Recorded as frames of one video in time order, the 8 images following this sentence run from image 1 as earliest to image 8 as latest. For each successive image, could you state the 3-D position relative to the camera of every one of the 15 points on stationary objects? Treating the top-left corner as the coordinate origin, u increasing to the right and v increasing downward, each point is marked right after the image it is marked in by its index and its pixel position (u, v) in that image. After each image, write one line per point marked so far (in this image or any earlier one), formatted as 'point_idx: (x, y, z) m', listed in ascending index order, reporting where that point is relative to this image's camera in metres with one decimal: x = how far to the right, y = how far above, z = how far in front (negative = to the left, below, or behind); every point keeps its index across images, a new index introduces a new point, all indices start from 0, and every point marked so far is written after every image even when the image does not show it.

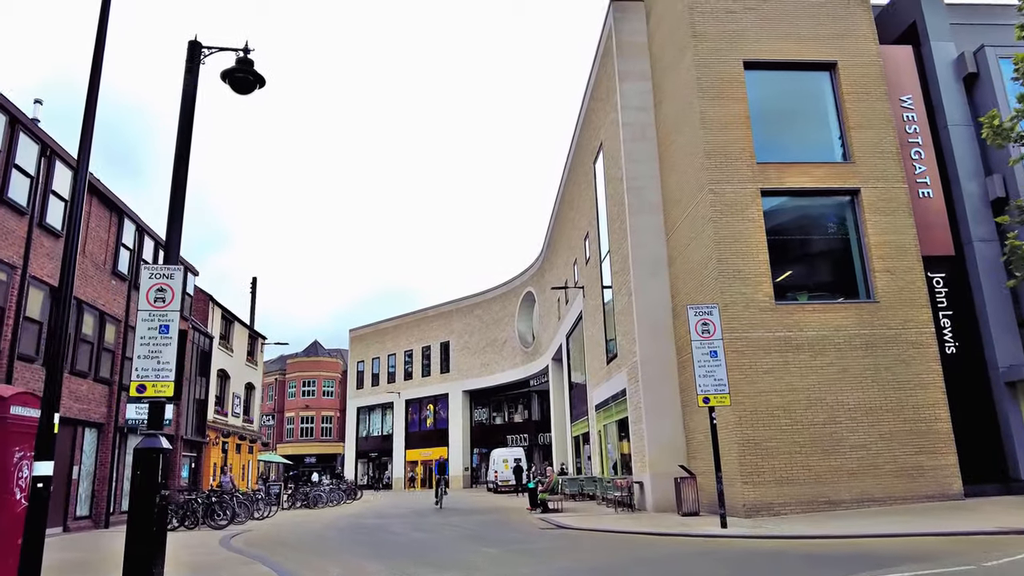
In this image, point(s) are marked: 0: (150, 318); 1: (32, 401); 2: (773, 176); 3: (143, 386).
0: (-5.0, -0.5, +10.0) m
1: (-5.8, -1.4, +8.9) m
2: (+6.3, +2.6, +17.4) m
3: (-5.0, -1.3, +9.7) m
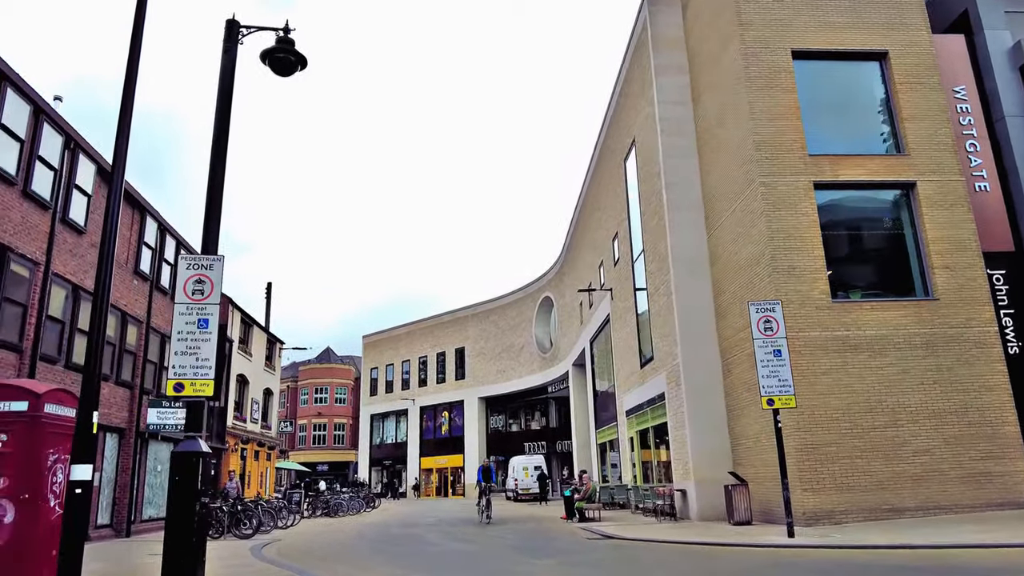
0: (-4.1, -0.3, +9.3) m
1: (-4.9, -1.2, +8.1) m
2: (+7.2, +2.7, +16.6) m
3: (-4.1, -1.2, +9.0) m
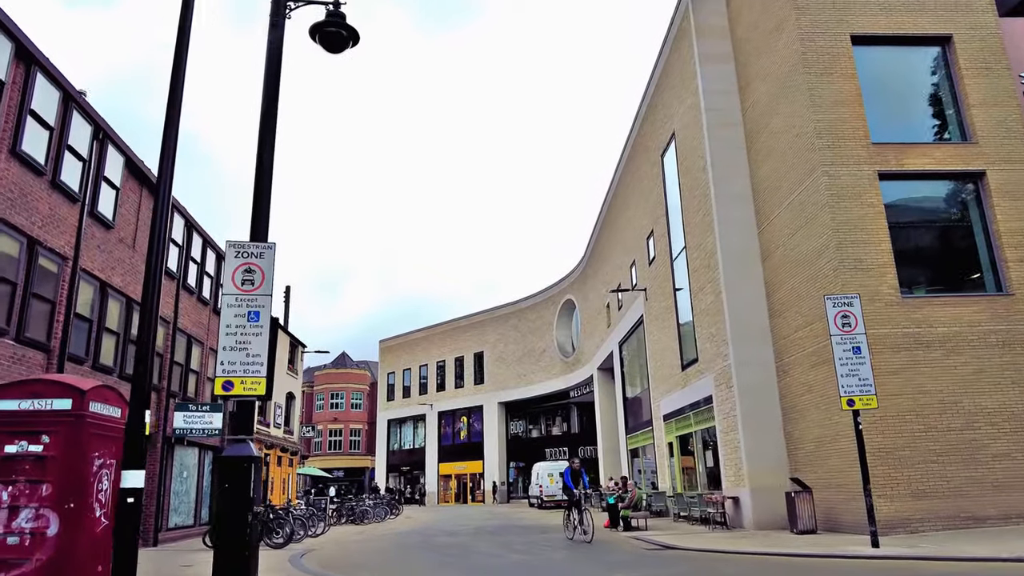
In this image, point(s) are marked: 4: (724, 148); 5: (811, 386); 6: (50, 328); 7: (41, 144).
0: (-3.2, -0.2, +8.5) m
1: (-4.0, -1.1, +7.4) m
2: (+8.2, +2.8, +15.8) m
3: (-3.2, -1.1, +8.2) m
4: (+5.6, +3.7, +19.5) m
5: (+6.6, -2.1, +16.0) m
6: (-8.5, -0.7, +13.4) m
7: (-8.4, +2.6, +13.1) m
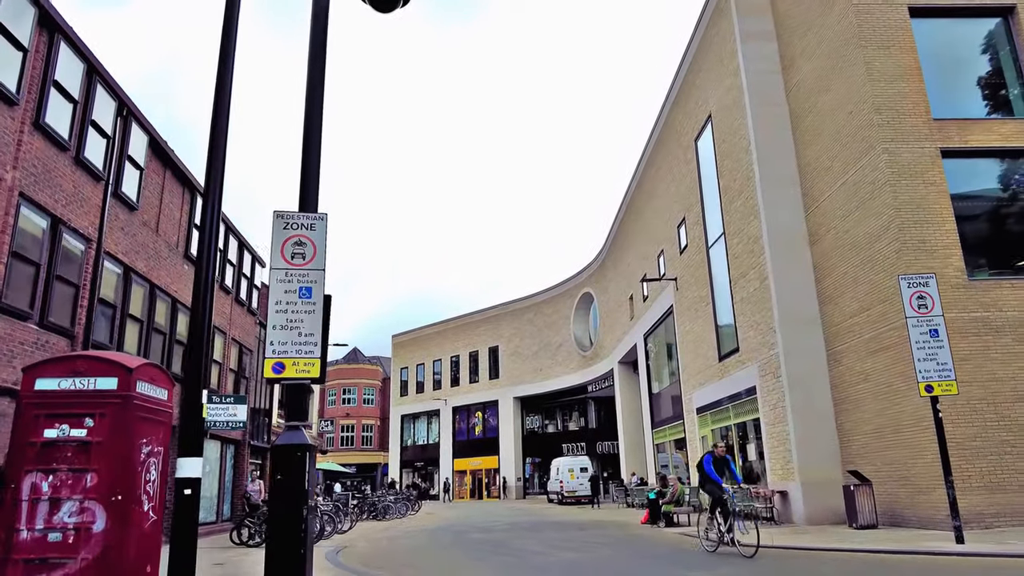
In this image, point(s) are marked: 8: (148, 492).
0: (-2.4, +0.1, +7.8) m
1: (-3.2, -0.8, +6.7) m
2: (+9.1, +3.1, +15.0) m
3: (-2.4, -0.8, +7.5) m
4: (+6.5, +4.0, +18.7) m
5: (+7.4, -1.8, +15.3) m
6: (-7.6, -0.4, +12.7) m
7: (-7.6, +2.9, +12.5) m
8: (-3.1, -1.7, +6.2) m
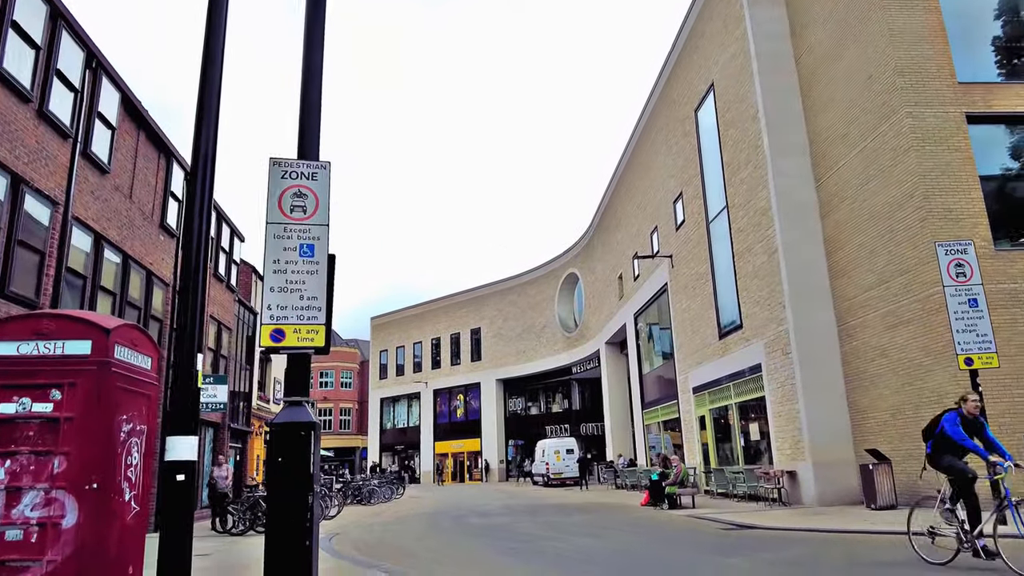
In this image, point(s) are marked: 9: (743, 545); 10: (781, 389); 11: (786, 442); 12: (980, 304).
0: (-2.1, +0.5, +6.8) m
1: (-2.9, -0.4, +5.7) m
2: (+9.1, +3.7, +14.3) m
3: (-2.0, -0.4, +6.5) m
4: (+6.5, +4.7, +17.9) m
5: (+7.5, -1.2, +14.6) m
6: (-7.5, +0.1, +11.6) m
7: (-7.4, +3.4, +11.2) m
8: (-2.7, -1.3, +5.2) m
9: (+3.3, -3.6, +10.3) m
10: (+6.3, -2.4, +17.3) m
11: (+6.4, -3.6, +17.0) m
12: (+6.8, -0.2, +10.7) m
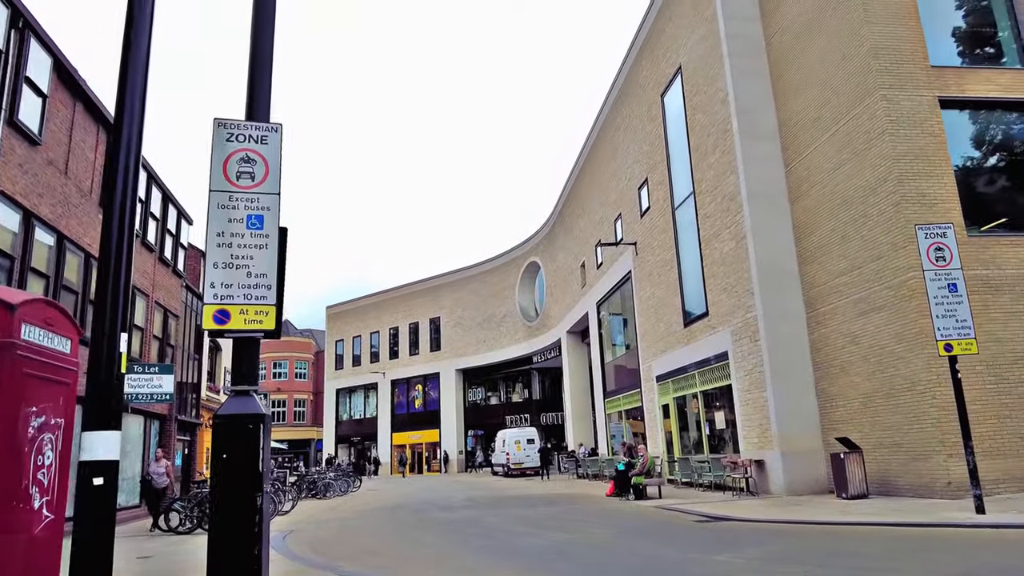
0: (-2.3, +0.7, +6.0) m
1: (-3.0, -0.2, +4.9) m
2: (+8.5, +3.9, +14.1) m
3: (-2.2, -0.2, +5.8) m
4: (+5.6, +5.0, +17.6) m
5: (+6.8, -1.0, +14.4) m
6: (-8.0, +0.4, +10.5) m
7: (-7.9, +3.7, +10.1) m
8: (-2.8, -1.2, +4.4) m
9: (+2.8, -3.4, +9.9) m
10: (+5.5, -2.1, +17.0) m
11: (+5.5, -3.3, +16.8) m
12: (+6.4, 0.0, +10.4) m
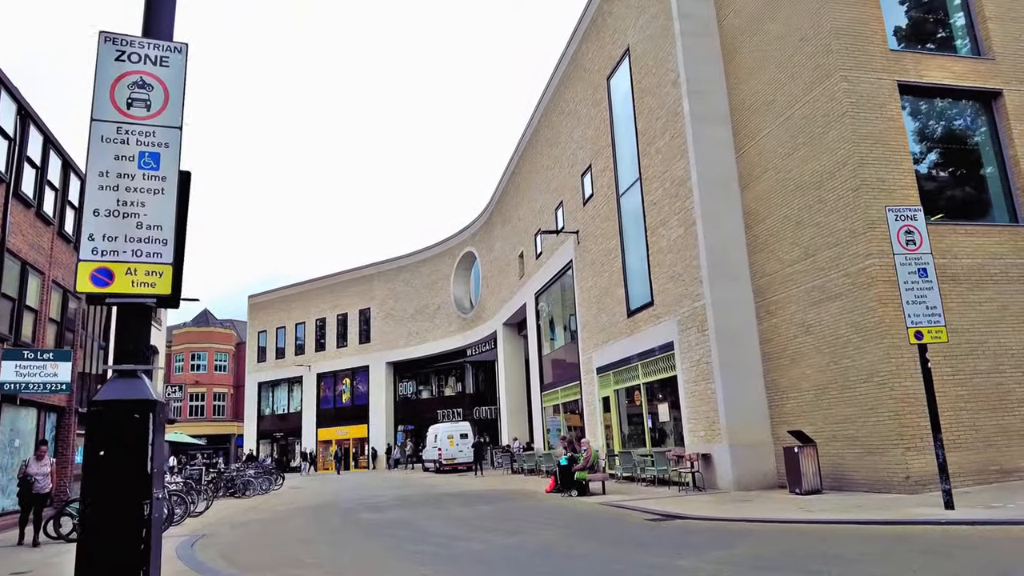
0: (-2.5, +1.0, +4.8) m
1: (-3.2, +0.1, +3.5) m
2: (+7.5, +4.1, +13.8) m
3: (-2.5, +0.1, +4.5) m
4: (+4.3, +5.3, +16.9) m
5: (+5.7, -0.7, +14.0) m
6: (-8.6, +0.8, +8.7) m
7: (-8.4, +4.1, +8.3) m
8: (-3.0, -0.9, +3.1) m
9: (+2.1, -3.1, +9.1) m
10: (+4.1, -1.8, +16.4) m
11: (+4.2, -3.0, +16.2) m
12: (+5.6, +0.2, +9.9) m
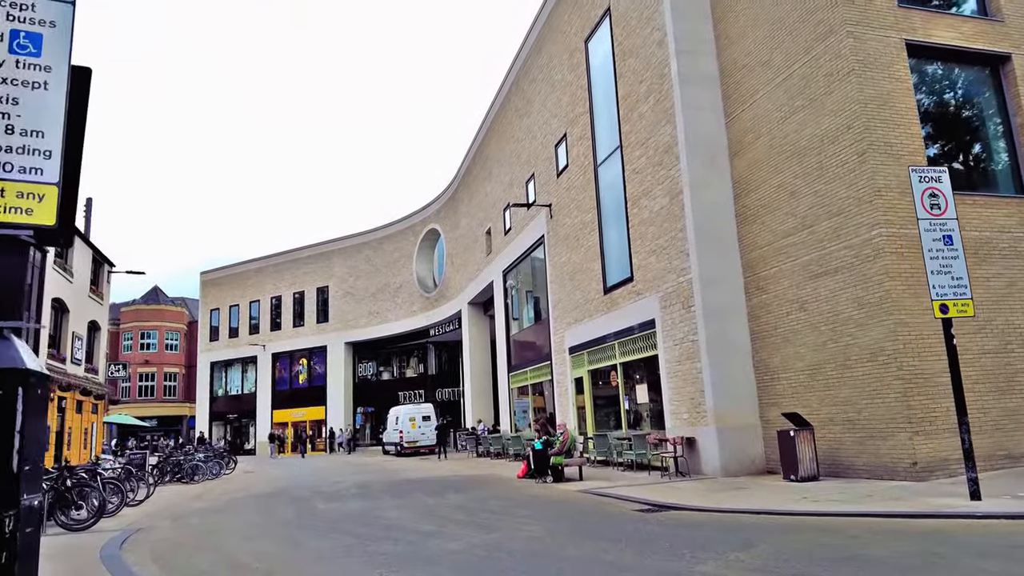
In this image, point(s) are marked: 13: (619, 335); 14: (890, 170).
0: (-2.4, +1.4, +3.4) m
1: (-3.0, +0.4, +2.1) m
2: (+7.1, +4.6, +12.8) m
3: (-2.4, +0.5, +3.2) m
4: (+3.8, +5.8, +15.8) m
5: (+5.2, -0.3, +13.1) m
6: (-8.7, +1.3, +7.0) m
7: (-8.5, +4.6, +6.5) m
8: (-2.8, -0.5, +1.8) m
9: (+1.9, -2.7, +8.1) m
10: (+3.5, -1.2, +15.4) m
11: (+3.6, -2.5, +15.2) m
12: (+5.4, +0.6, +9.0) m
13: (+2.7, -1.2, +18.5) m
14: (+6.1, +1.9, +11.8) m
